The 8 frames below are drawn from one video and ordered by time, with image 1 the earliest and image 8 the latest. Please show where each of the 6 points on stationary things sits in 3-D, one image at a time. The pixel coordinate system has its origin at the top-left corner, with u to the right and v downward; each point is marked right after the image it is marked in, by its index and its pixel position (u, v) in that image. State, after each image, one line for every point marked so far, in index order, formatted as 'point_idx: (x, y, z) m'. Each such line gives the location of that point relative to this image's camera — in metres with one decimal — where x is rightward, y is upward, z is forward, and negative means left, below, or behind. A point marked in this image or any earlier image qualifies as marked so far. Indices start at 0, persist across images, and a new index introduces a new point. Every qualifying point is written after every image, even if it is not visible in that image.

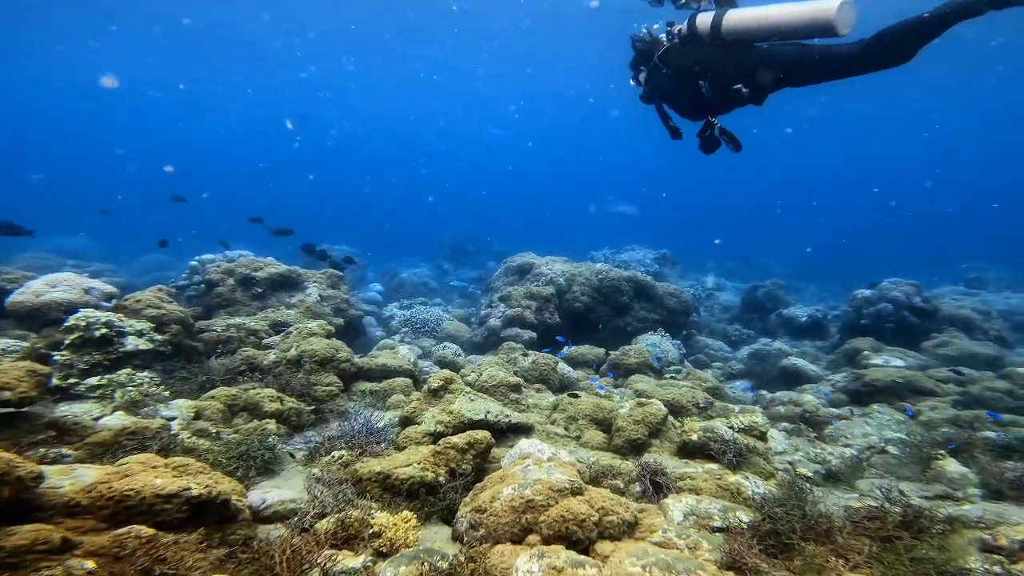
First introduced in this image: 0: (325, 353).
0: (-2.8, -1.0, +6.6) m
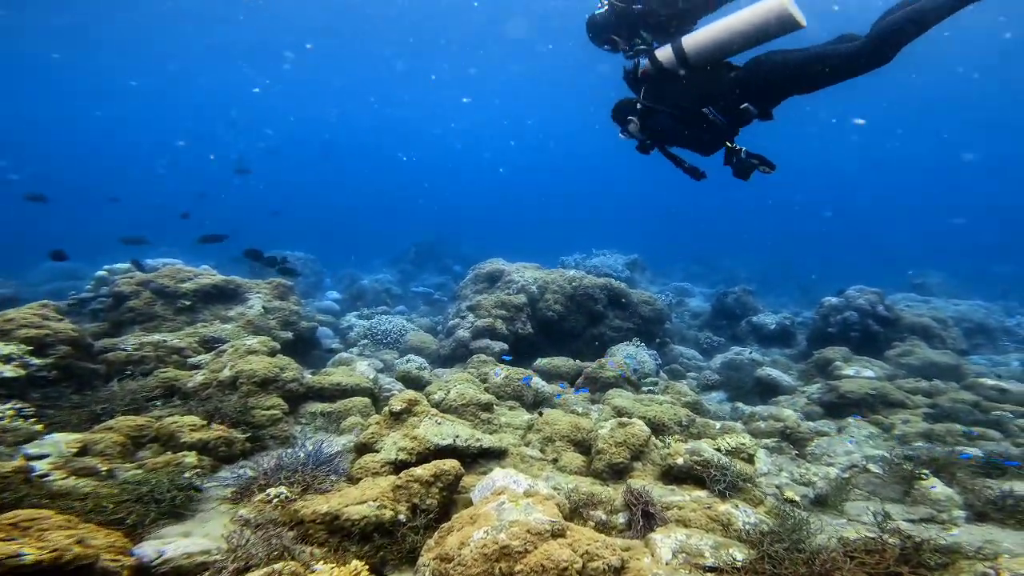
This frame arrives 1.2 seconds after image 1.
0: (-3.2, -1.1, +5.9) m
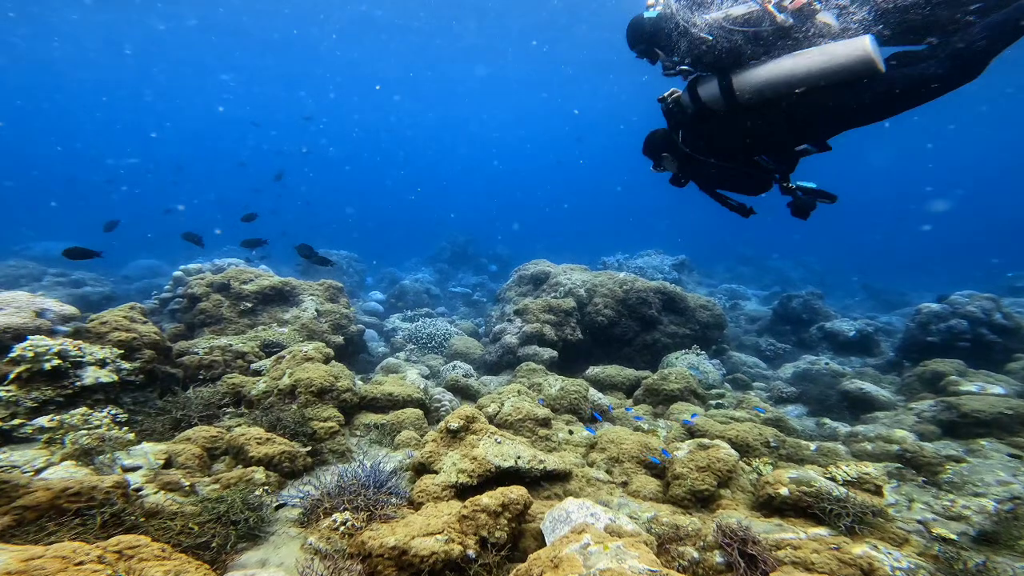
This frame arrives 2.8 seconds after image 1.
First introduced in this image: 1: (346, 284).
0: (-2.4, -1.2, +5.6) m
1: (-6.8, +0.2, +18.1) m
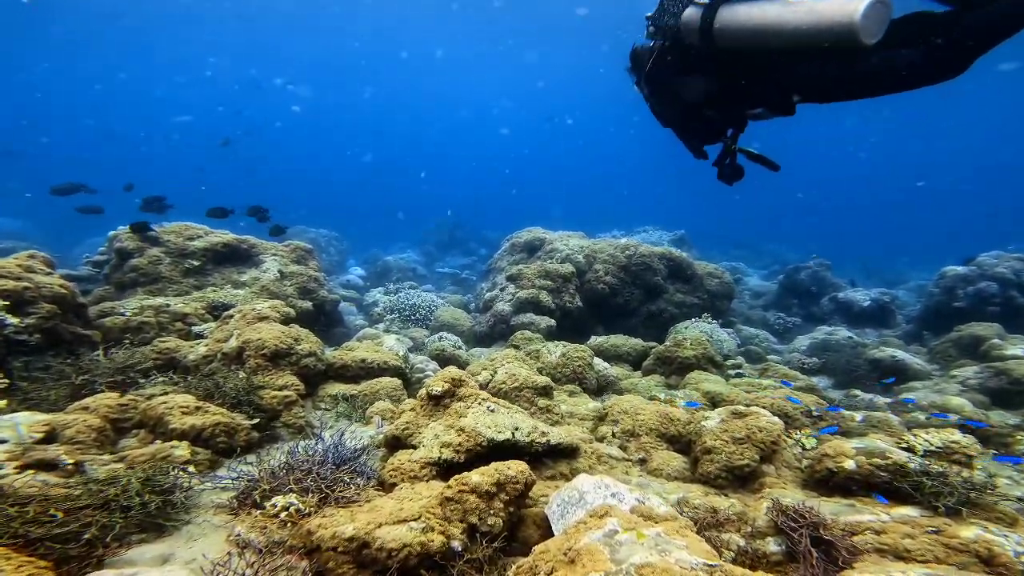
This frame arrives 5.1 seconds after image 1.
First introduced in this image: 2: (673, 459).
0: (-2.5, -0.6, +4.7) m
1: (-7.2, +1.0, +17.0) m
2: (+1.5, -1.5, +4.0) m
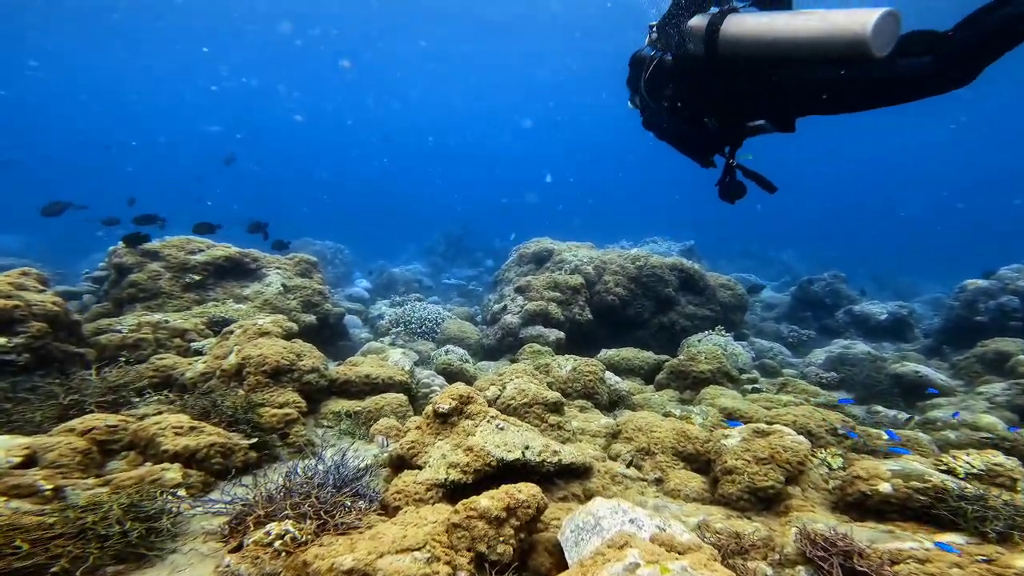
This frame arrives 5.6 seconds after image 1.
0: (-2.4, -0.7, +4.5) m
1: (-6.9, +0.5, +16.9) m
2: (+1.5, -1.6, +3.8) m
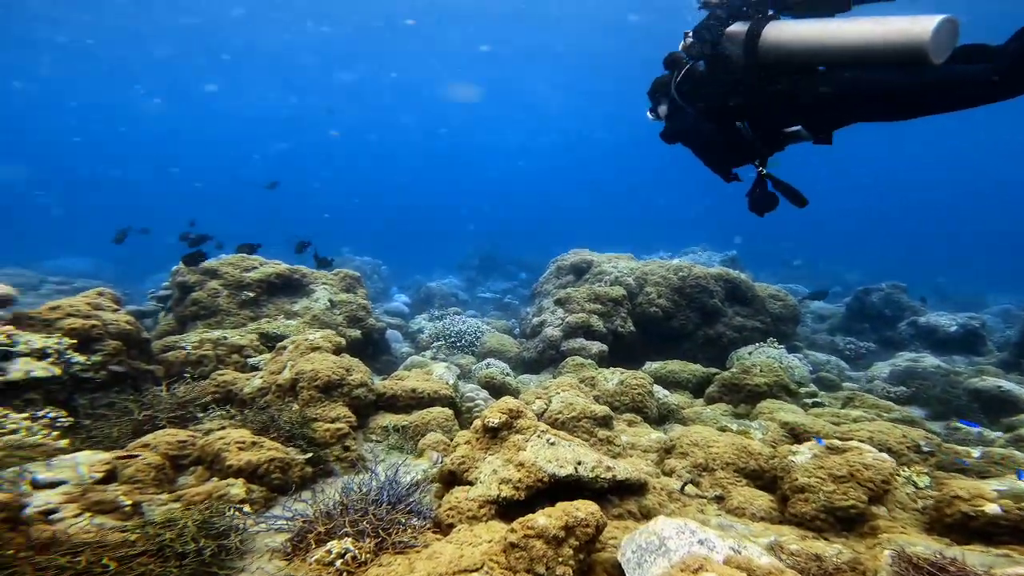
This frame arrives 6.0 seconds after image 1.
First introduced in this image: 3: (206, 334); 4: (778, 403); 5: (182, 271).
0: (-1.9, -0.9, +4.6) m
1: (-5.6, -0.1, +17.3) m
2: (+2.0, -1.7, +3.6) m
3: (-3.8, -0.6, +5.5) m
4: (+3.1, -1.3, +5.1) m
5: (-5.0, +0.3, +6.8) m
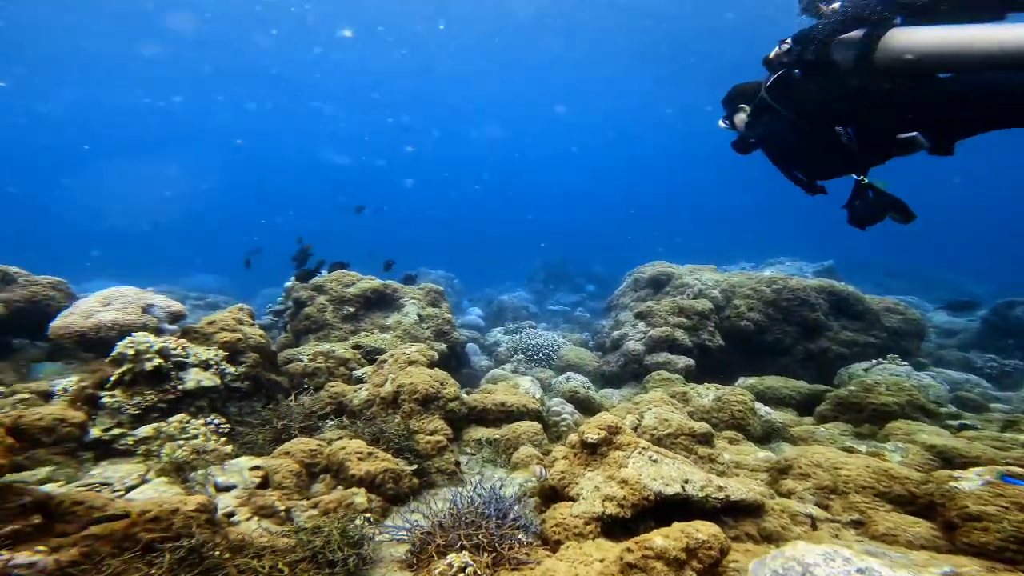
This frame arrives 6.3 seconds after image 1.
0: (-0.9, -1.1, +4.8) m
1: (-2.8, -0.6, +17.9) m
2: (+2.8, -1.8, +3.2) m
3: (-2.7, -0.8, +5.9) m
4: (+4.1, -1.4, +4.6) m
5: (-3.7, 0.0, +7.4) m
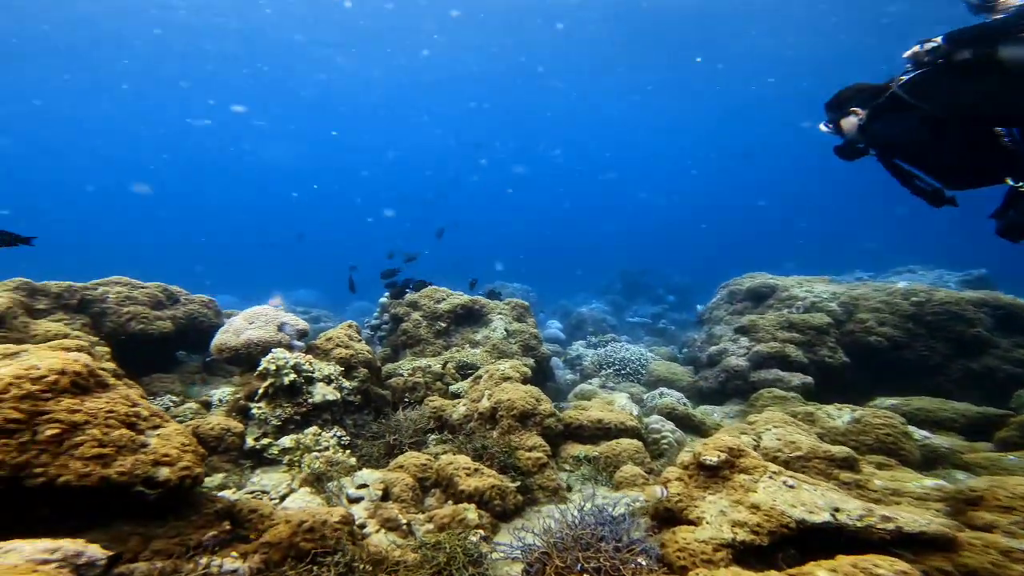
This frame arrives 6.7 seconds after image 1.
0: (+0.1, -1.2, +4.8) m
1: (+0.3, -1.2, +18.0) m
2: (+3.6, -1.8, +2.6) m
3: (-1.4, -1.0, +6.2) m
4: (+5.0, -1.5, +3.8) m
5: (-2.3, -0.3, +7.8) m
